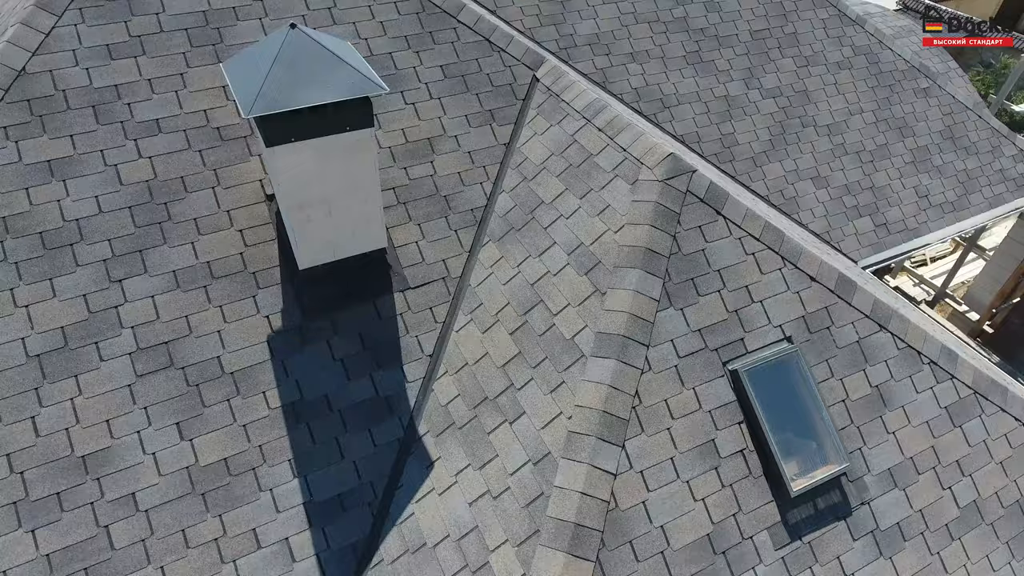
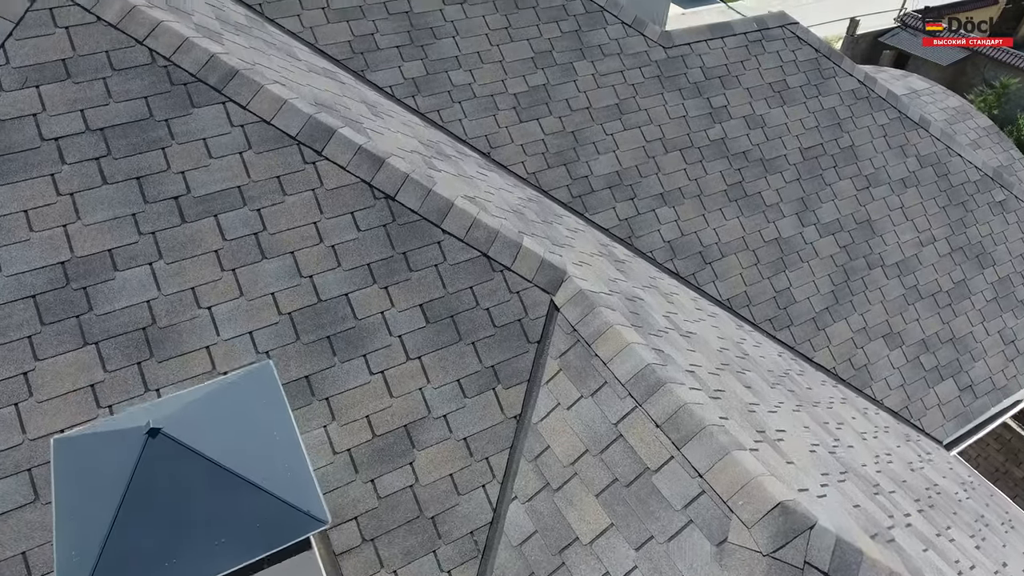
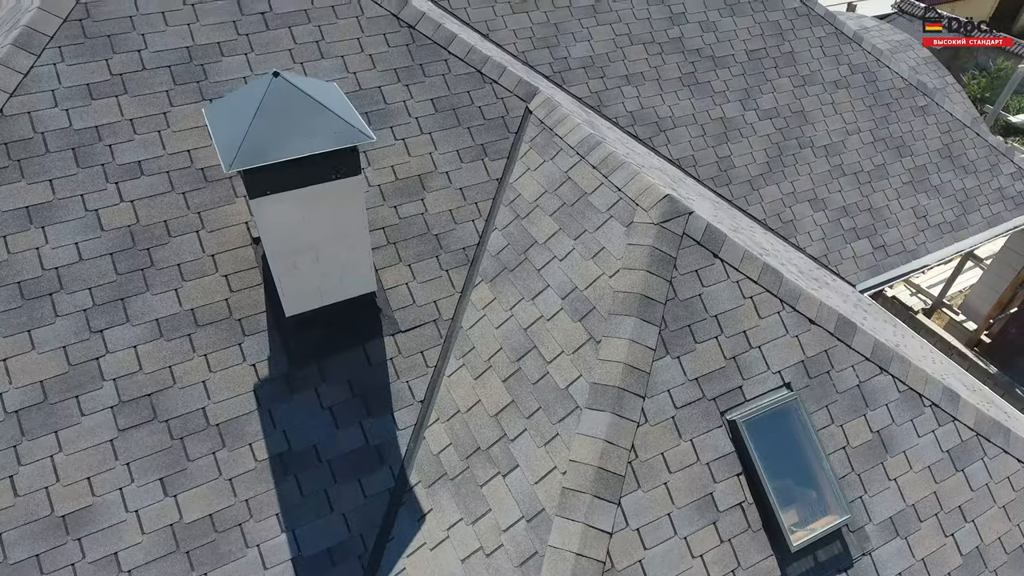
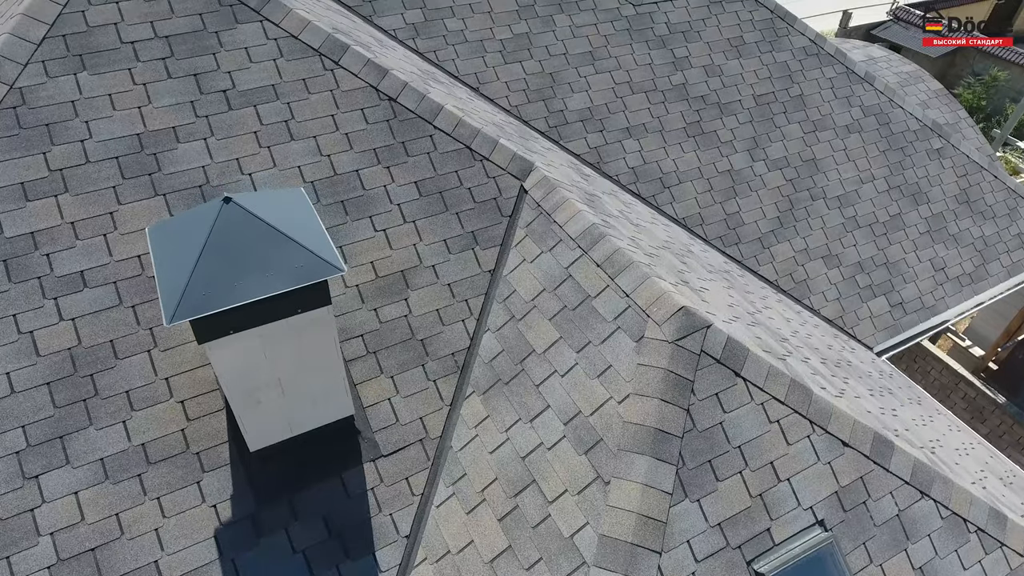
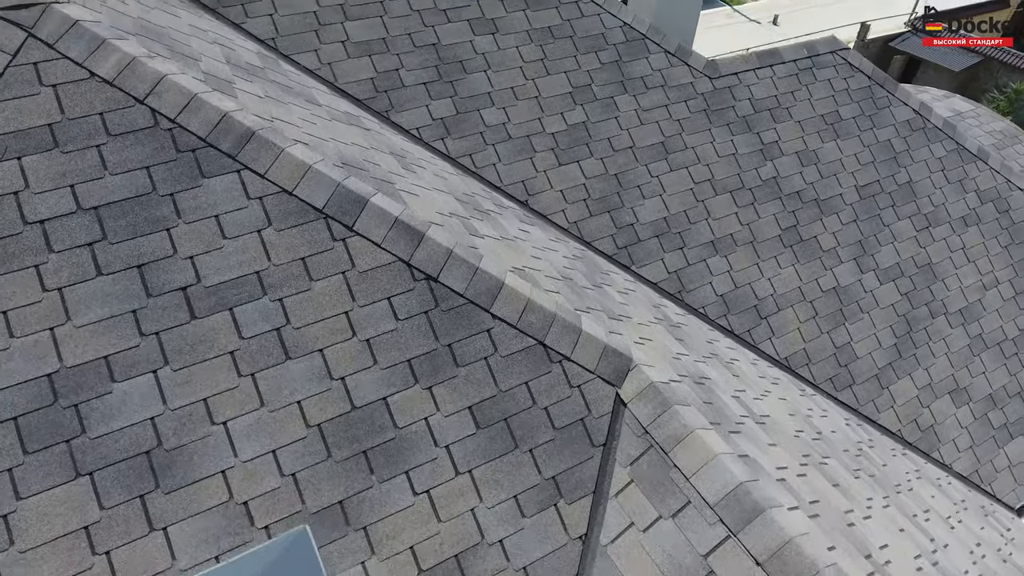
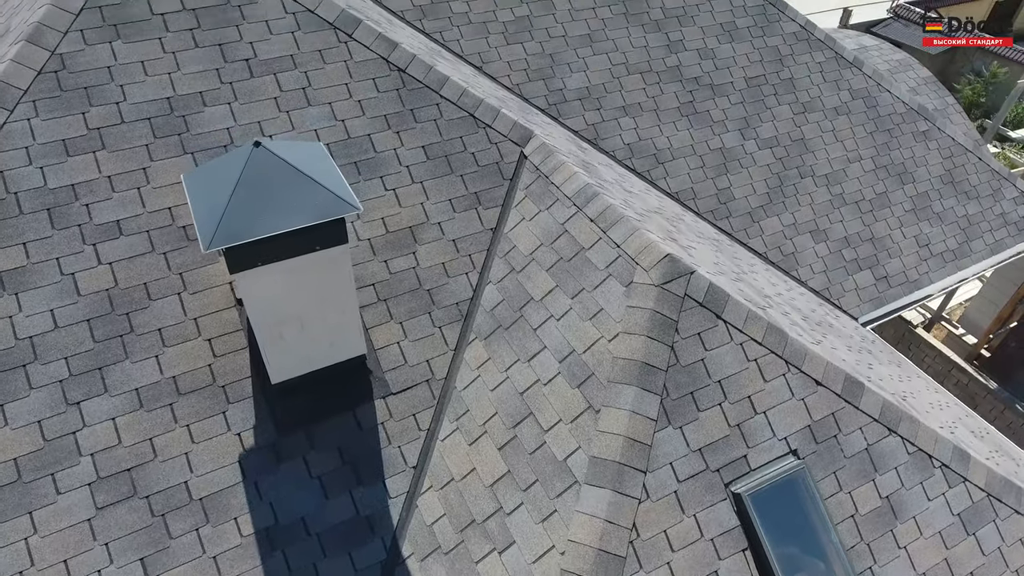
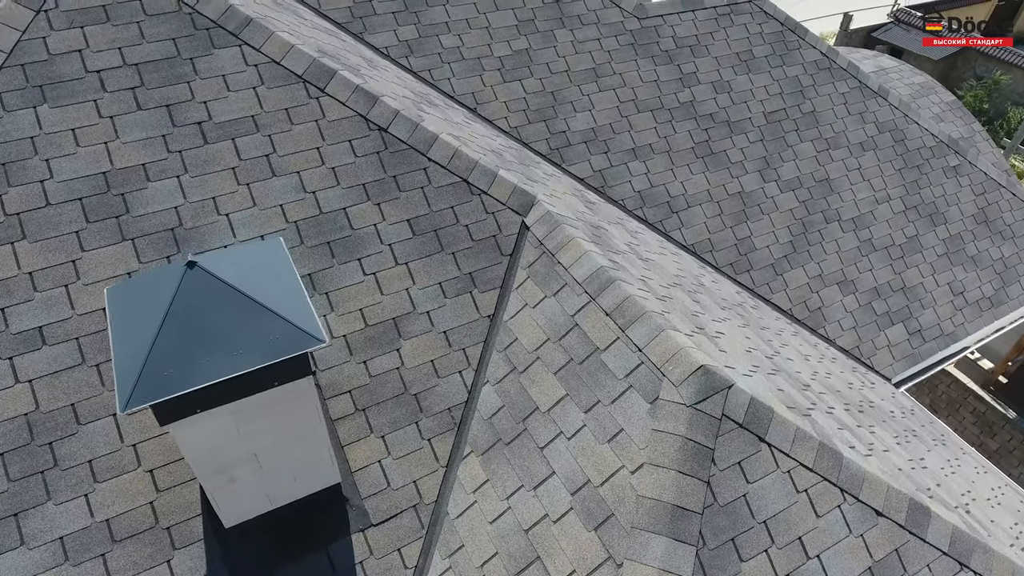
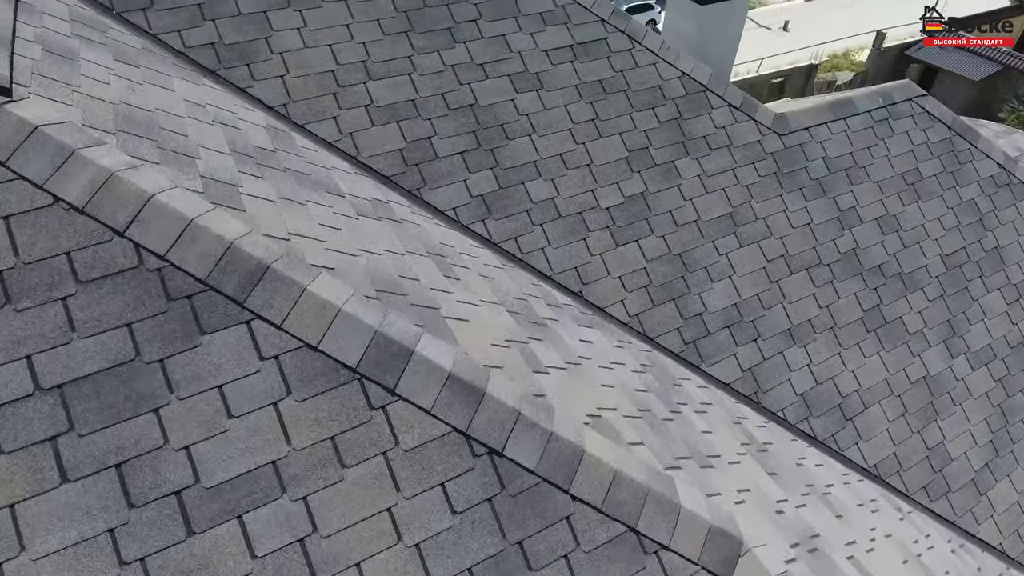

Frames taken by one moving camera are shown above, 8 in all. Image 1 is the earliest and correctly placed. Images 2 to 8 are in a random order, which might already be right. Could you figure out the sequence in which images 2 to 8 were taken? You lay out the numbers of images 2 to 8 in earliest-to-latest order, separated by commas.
3, 6, 4, 7, 2, 5, 8
